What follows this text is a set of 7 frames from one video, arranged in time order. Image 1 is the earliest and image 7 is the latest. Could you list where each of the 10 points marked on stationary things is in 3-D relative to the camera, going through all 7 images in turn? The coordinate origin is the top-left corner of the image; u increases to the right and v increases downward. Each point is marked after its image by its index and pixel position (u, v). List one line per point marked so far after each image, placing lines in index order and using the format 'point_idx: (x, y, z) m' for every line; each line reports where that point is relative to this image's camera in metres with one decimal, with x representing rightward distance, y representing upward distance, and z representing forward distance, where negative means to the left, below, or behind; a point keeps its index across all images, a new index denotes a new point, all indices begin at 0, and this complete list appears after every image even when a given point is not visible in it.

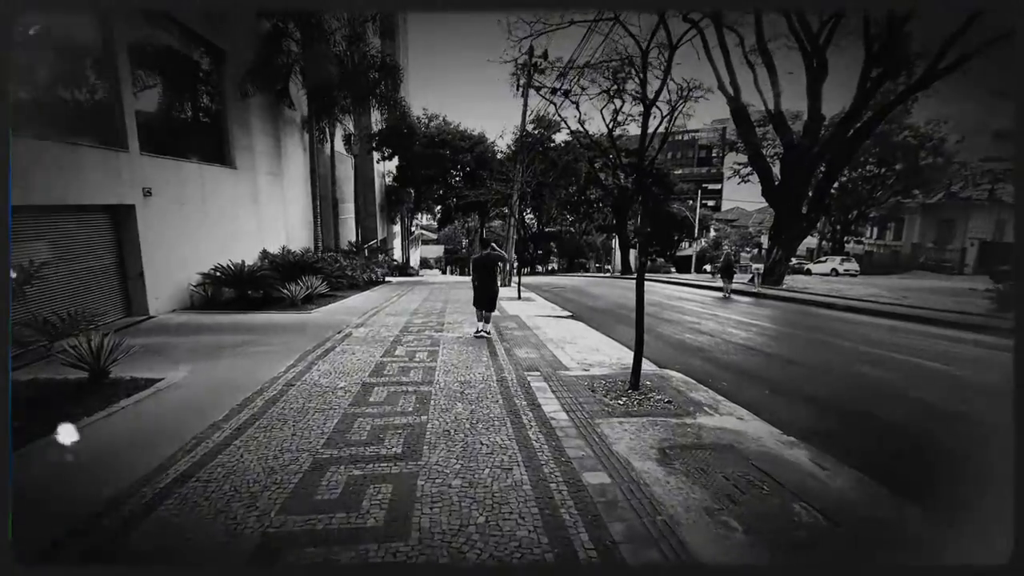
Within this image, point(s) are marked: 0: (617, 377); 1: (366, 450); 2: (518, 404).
0: (+0.9, -0.8, +4.4) m
1: (-0.9, -1.0, +2.9) m
2: (0.0, -0.9, +3.6) m
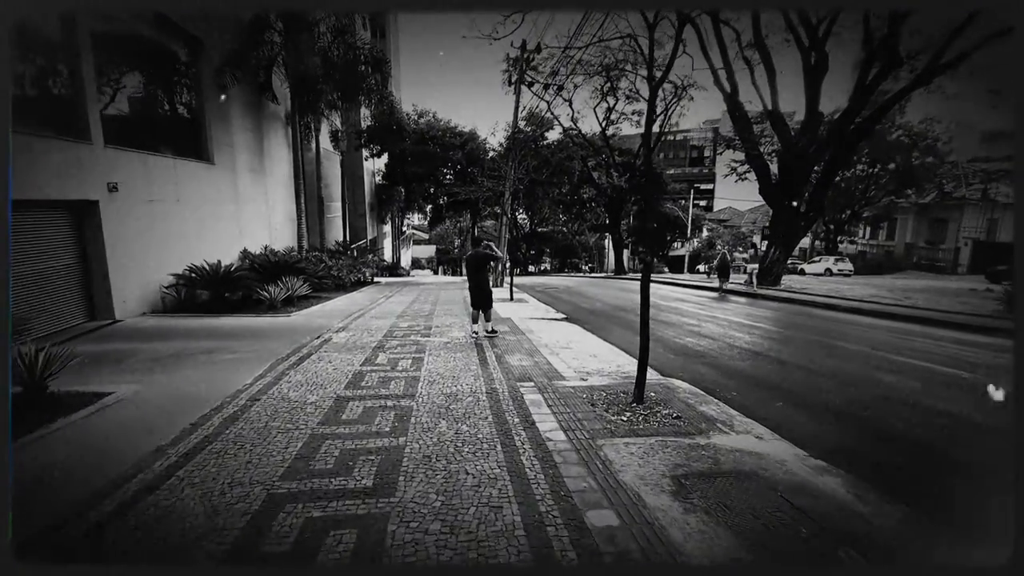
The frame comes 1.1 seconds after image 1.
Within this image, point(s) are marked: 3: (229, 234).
0: (+0.9, -0.8, +4.0) m
1: (-0.9, -1.0, +2.4) m
2: (0.0, -0.9, +3.2) m
3: (-6.0, +1.2, +10.4) m
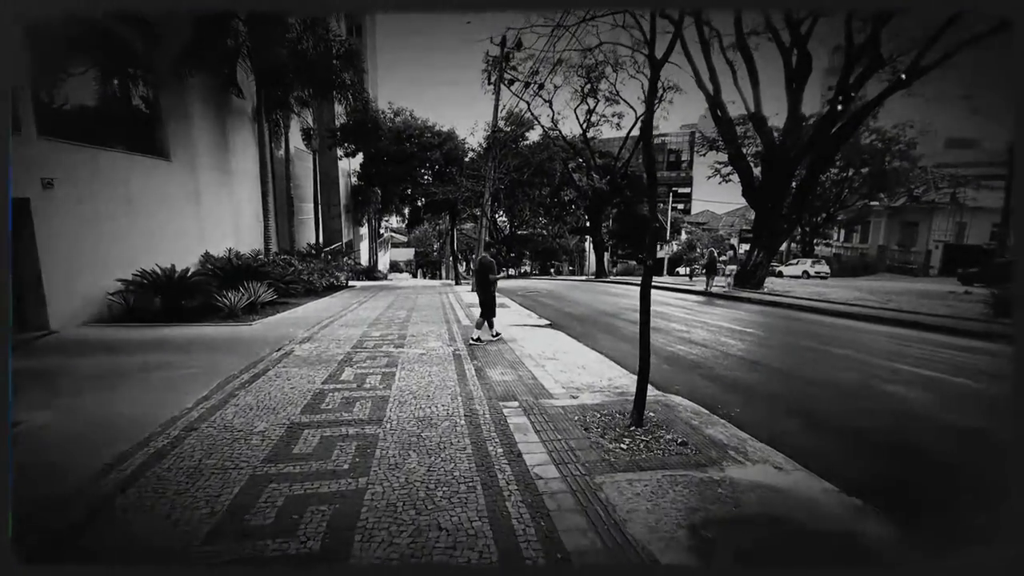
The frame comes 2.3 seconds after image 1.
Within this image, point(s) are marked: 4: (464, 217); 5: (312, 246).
0: (+0.7, -0.9, +3.6) m
1: (-1.0, -1.0, +1.9) m
2: (-0.1, -0.9, +2.8) m
3: (-6.4, +1.1, +9.7) m
4: (-1.8, +2.7, +18.3) m
5: (-5.9, +1.3, +14.4) m
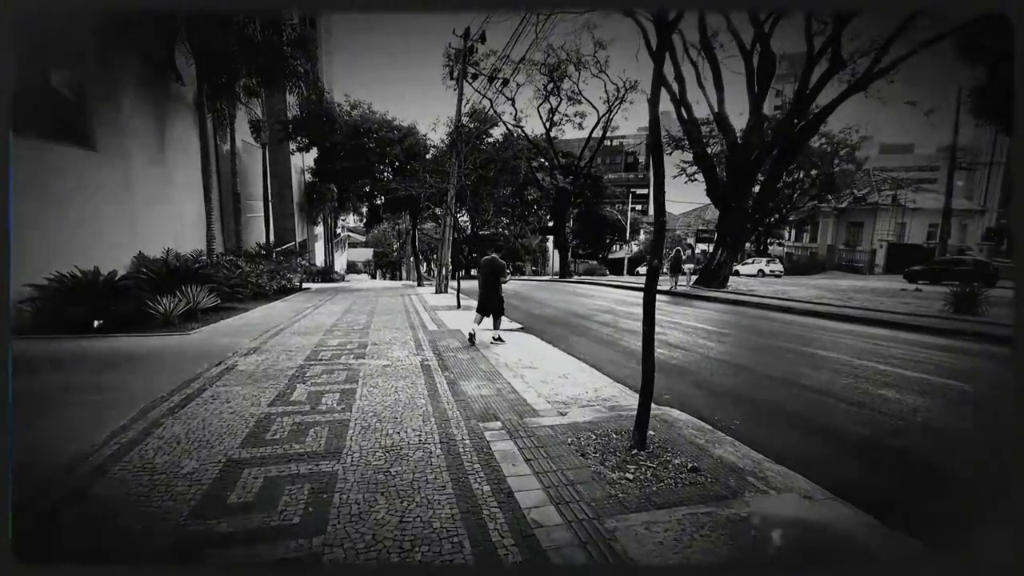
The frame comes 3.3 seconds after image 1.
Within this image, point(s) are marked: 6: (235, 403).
0: (+0.6, -0.9, +3.2) m
1: (-1.0, -1.1, +1.4) m
2: (-0.2, -1.0, +2.3) m
3: (-7.0, +1.0, +8.7) m
4: (-3.1, +2.7, +17.7) m
5: (-6.9, +1.2, +13.5) m
6: (-2.1, -0.9, +3.6) m
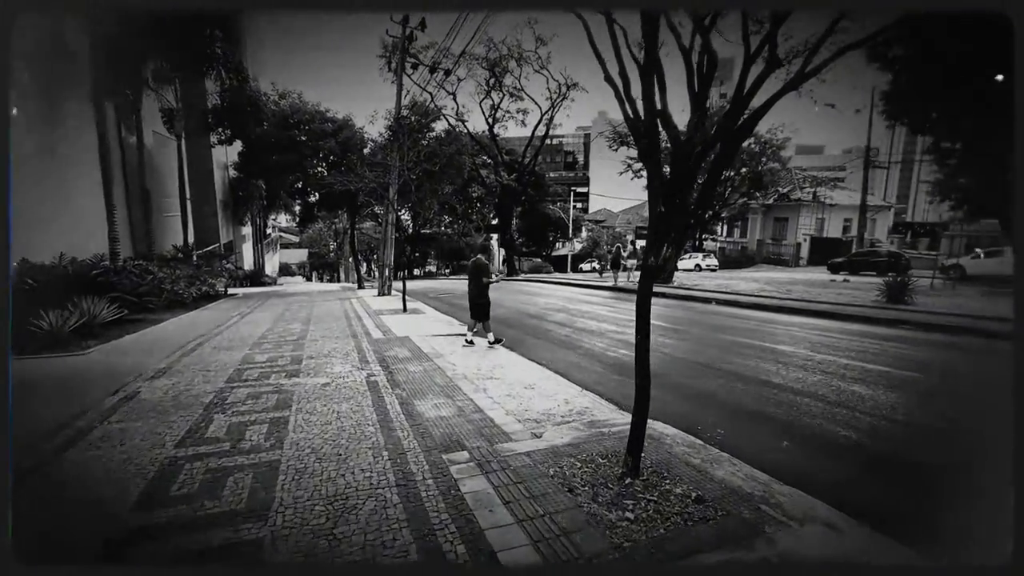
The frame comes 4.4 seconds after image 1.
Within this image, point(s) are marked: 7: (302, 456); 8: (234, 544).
0: (+0.5, -0.9, +2.8) m
1: (-0.9, -1.1, +0.8) m
2: (-0.2, -1.0, +1.8) m
3: (-7.9, +0.8, +7.4) m
4: (-5.1, +2.6, +16.7) m
5: (-8.3, +1.0, +12.1) m
6: (-2.3, -0.9, +2.9) m
7: (-1.2, -0.9, +2.7) m
8: (-1.1, -1.0, +1.9) m
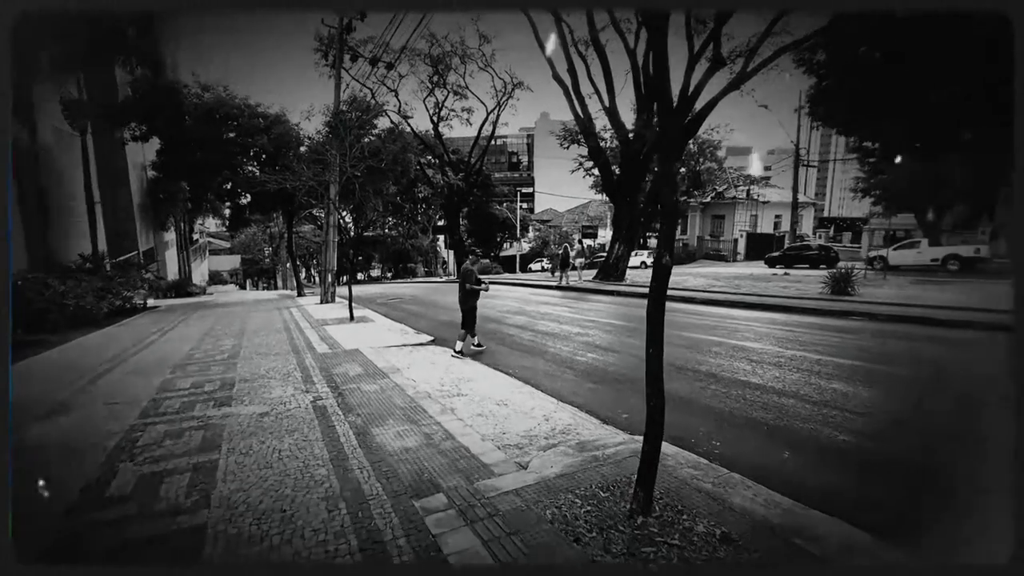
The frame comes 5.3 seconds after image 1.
0: (+0.4, -0.9, +2.4) m
1: (-0.8, -1.2, +0.3) m
2: (-0.2, -1.0, +1.4) m
3: (-8.4, +0.5, +6.0) m
4: (-6.7, +2.3, +15.7) m
5: (-9.4, +0.7, +10.7) m
6: (-2.4, -1.1, +2.2) m
7: (-1.2, -1.0, +2.2) m
8: (-1.1, -1.1, +1.4) m
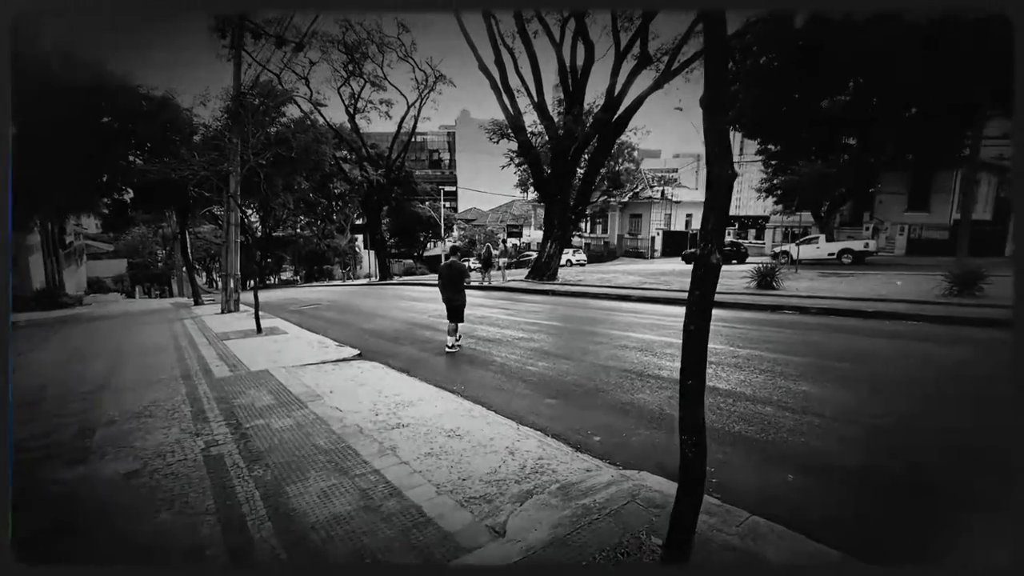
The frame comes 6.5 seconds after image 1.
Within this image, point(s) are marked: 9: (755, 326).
0: (+0.3, -1.0, +1.8) m
1: (-0.5, -1.2, -0.4) m
2: (-0.1, -1.1, +0.7) m
3: (-9.0, +0.3, +4.1) m
4: (-8.9, +2.1, +13.8) m
5: (-10.7, +0.4, +8.5) m
6: (-2.4, -1.1, +1.3) m
7: (-1.3, -1.1, +1.4) m
8: (-1.0, -1.1, +0.6) m
9: (+3.2, -0.5, +6.4) m
